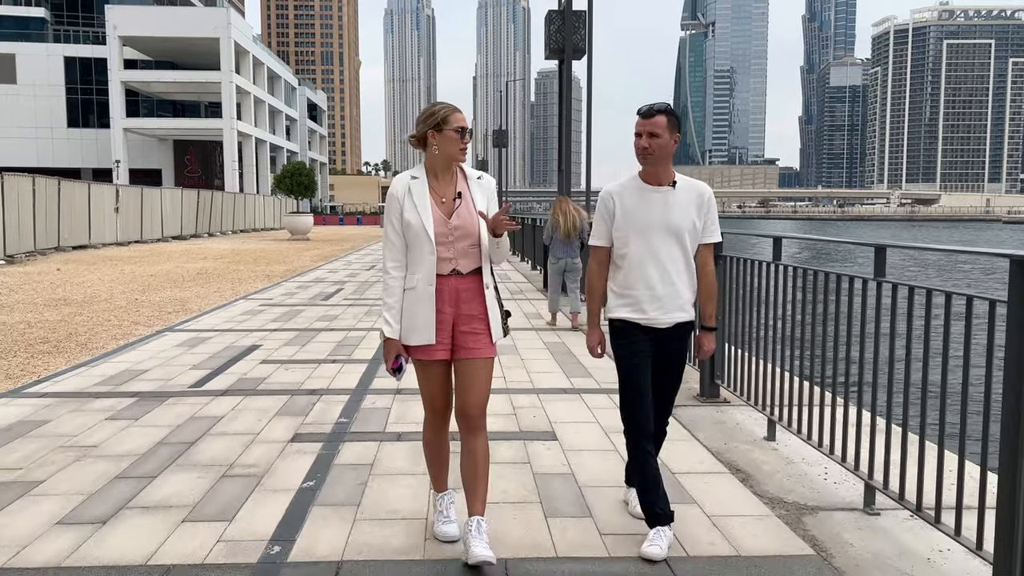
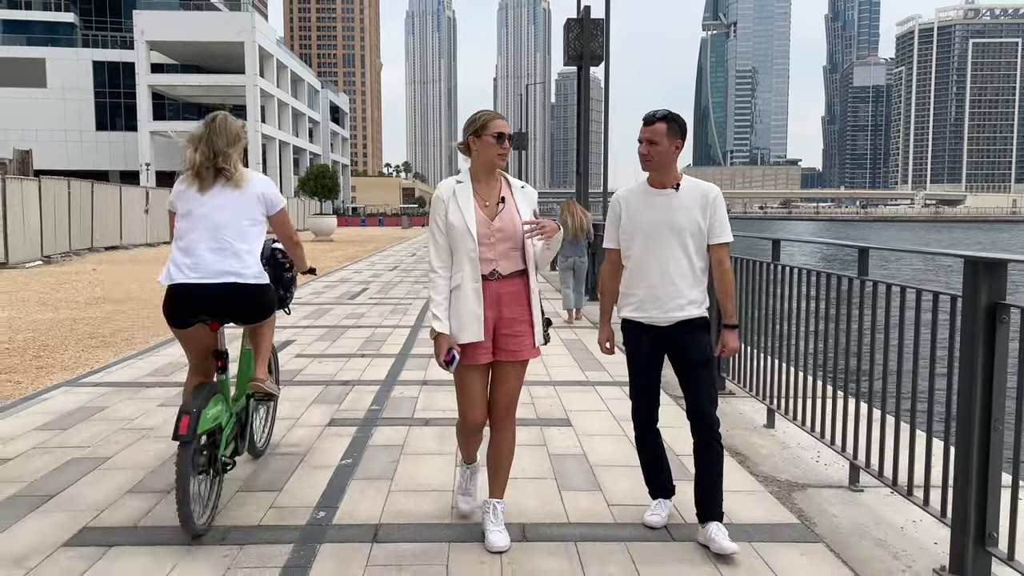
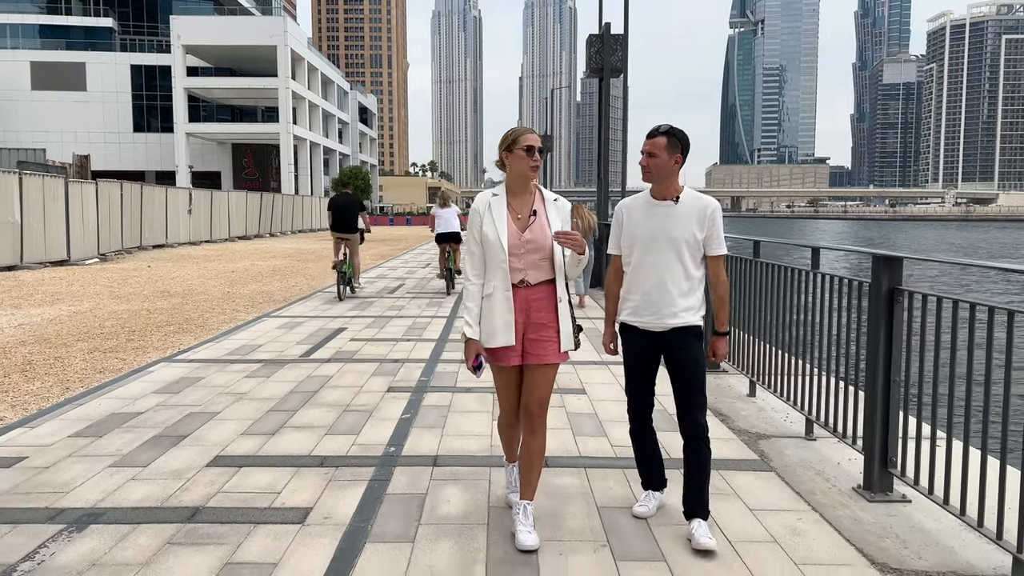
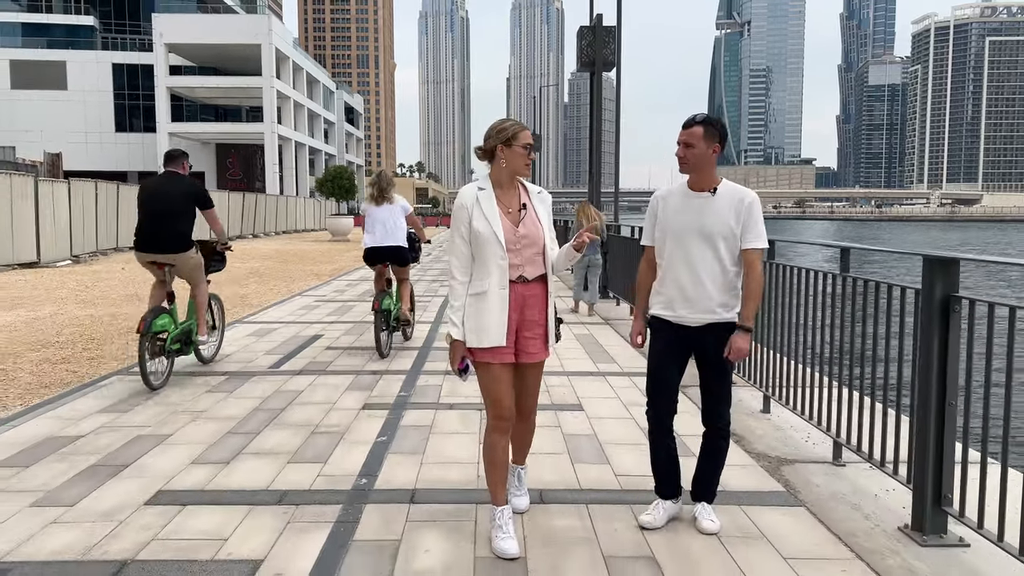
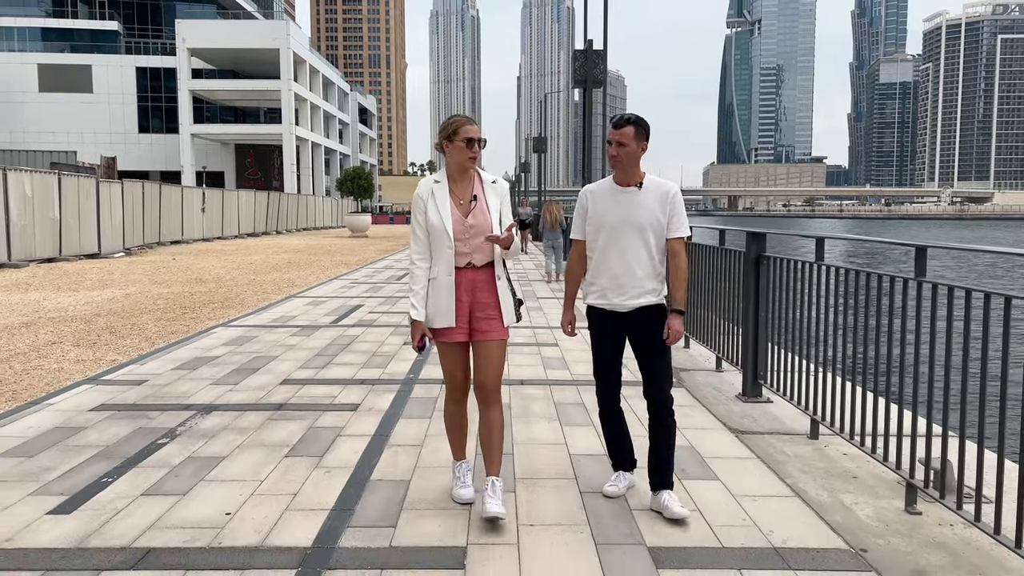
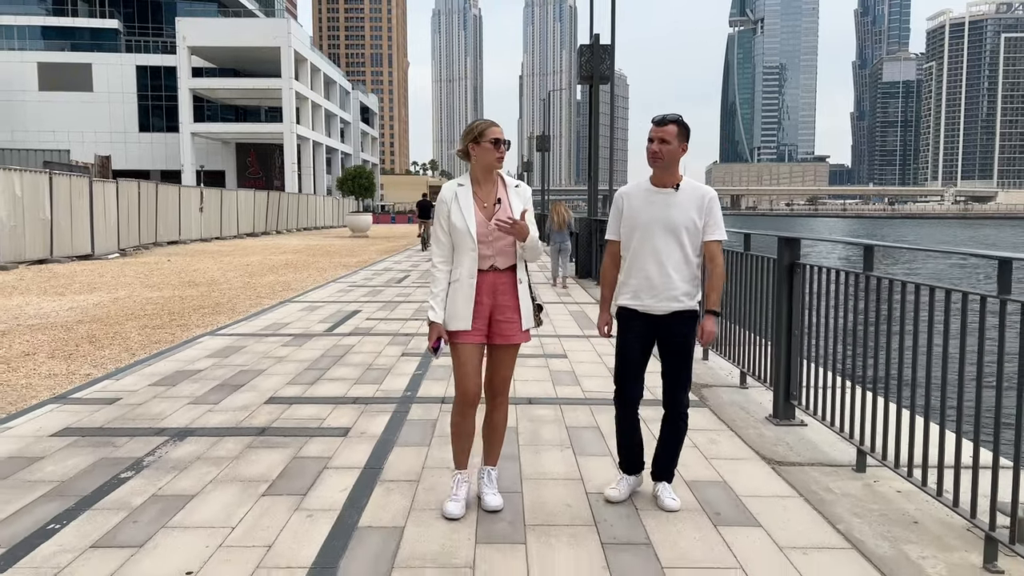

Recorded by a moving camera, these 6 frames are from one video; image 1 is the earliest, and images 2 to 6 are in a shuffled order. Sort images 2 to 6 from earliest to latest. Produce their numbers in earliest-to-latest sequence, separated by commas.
2, 4, 3, 6, 5
